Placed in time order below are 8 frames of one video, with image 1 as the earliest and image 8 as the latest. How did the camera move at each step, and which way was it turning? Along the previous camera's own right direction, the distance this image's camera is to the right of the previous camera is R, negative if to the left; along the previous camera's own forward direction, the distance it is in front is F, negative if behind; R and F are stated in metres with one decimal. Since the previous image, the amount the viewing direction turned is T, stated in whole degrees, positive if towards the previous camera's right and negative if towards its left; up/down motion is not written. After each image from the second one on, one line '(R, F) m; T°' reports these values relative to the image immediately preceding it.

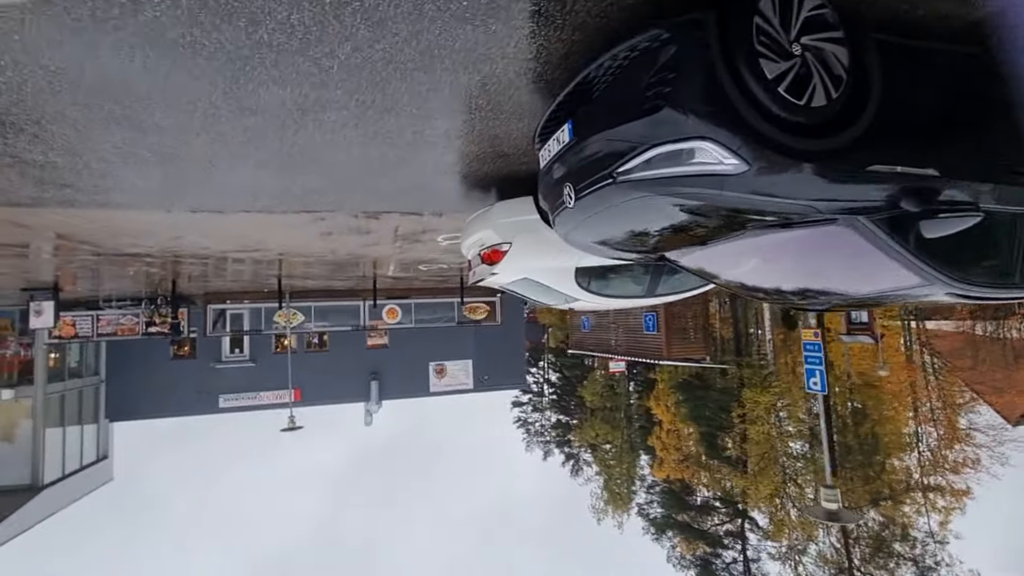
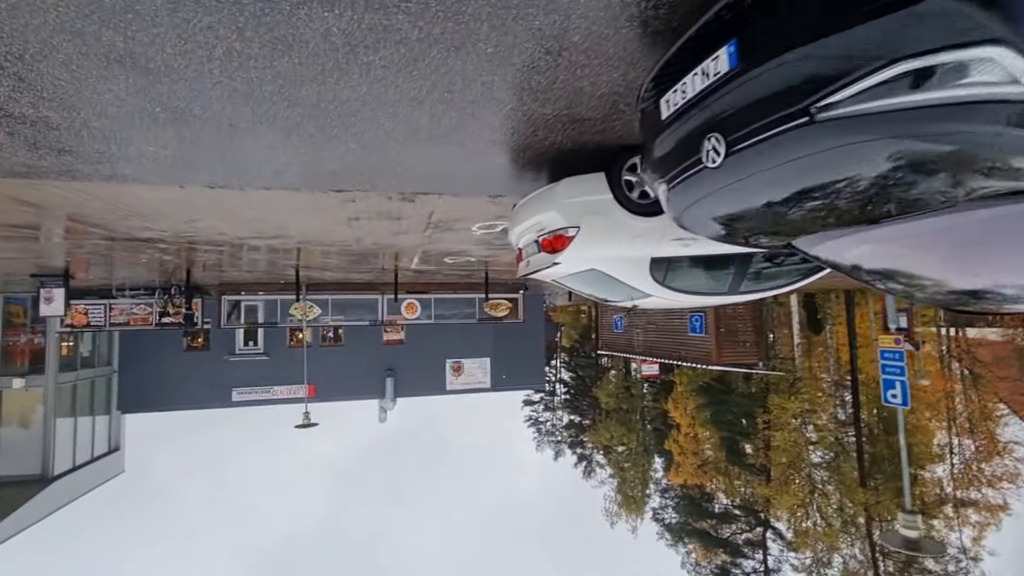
(-0.4, +0.6) m; -1°
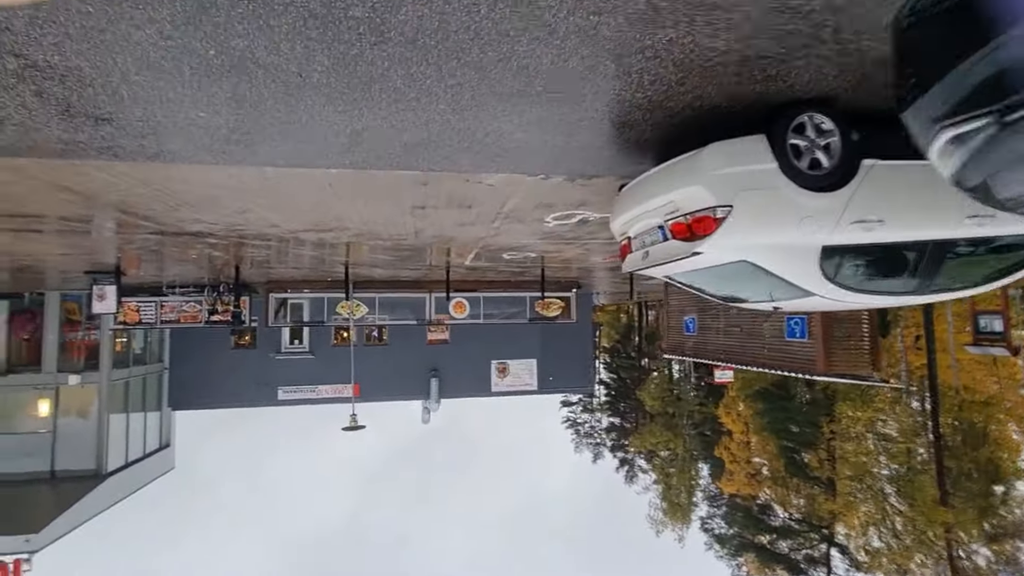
(-0.5, +0.7) m; -4°
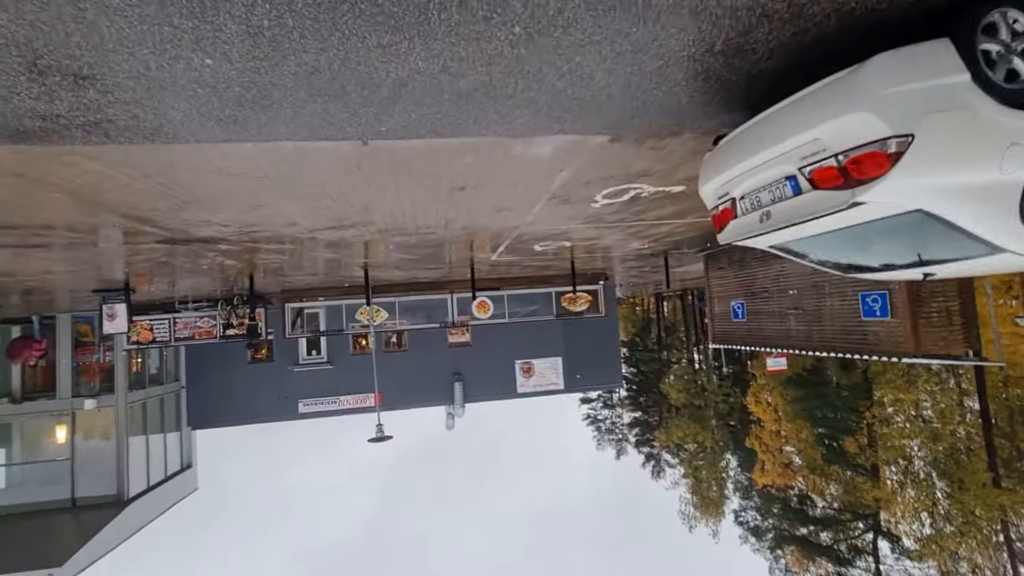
(-0.4, +0.6) m; -1°
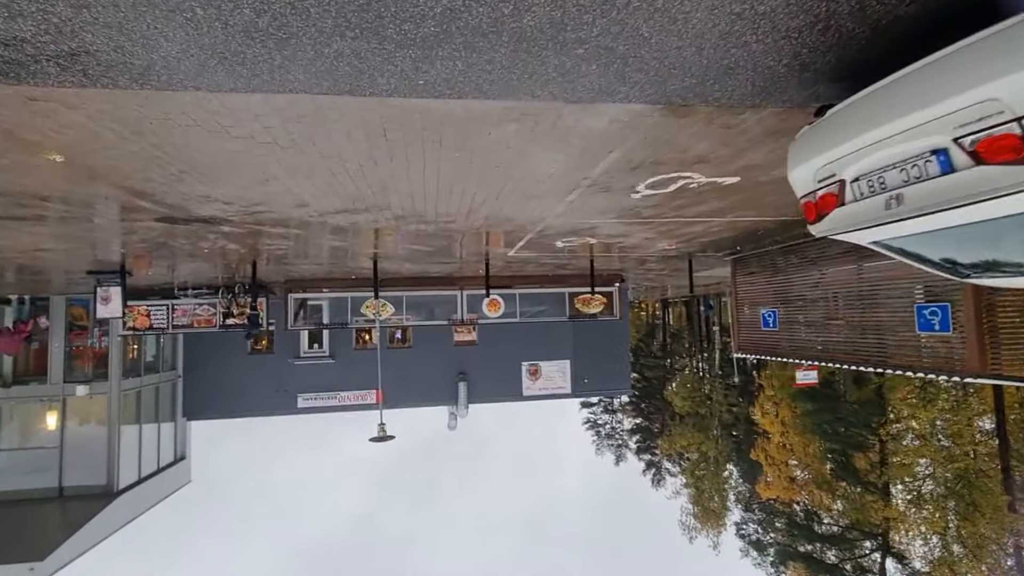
(-0.3, +0.5) m; 0°
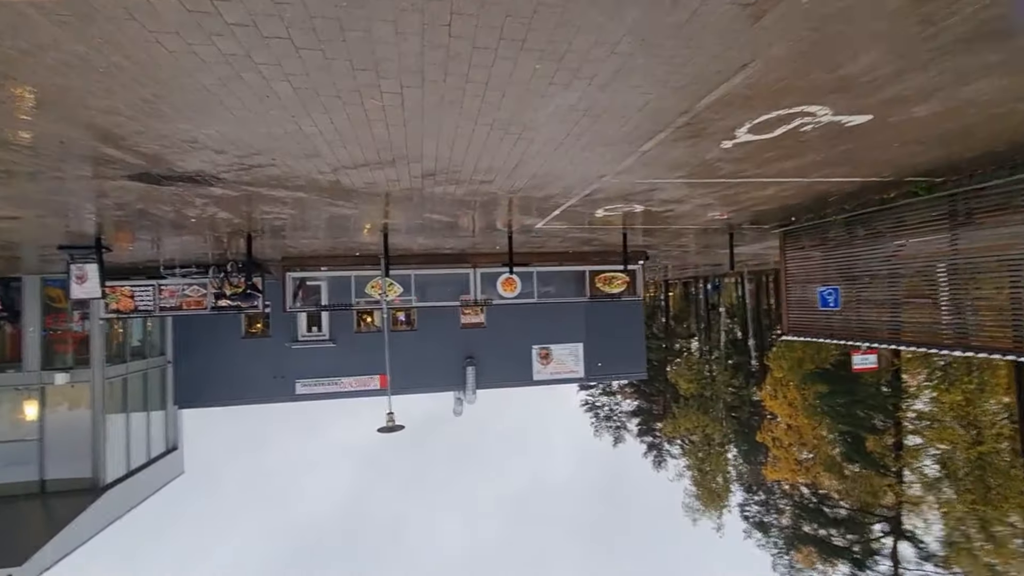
(-0.5, +0.9) m; +1°
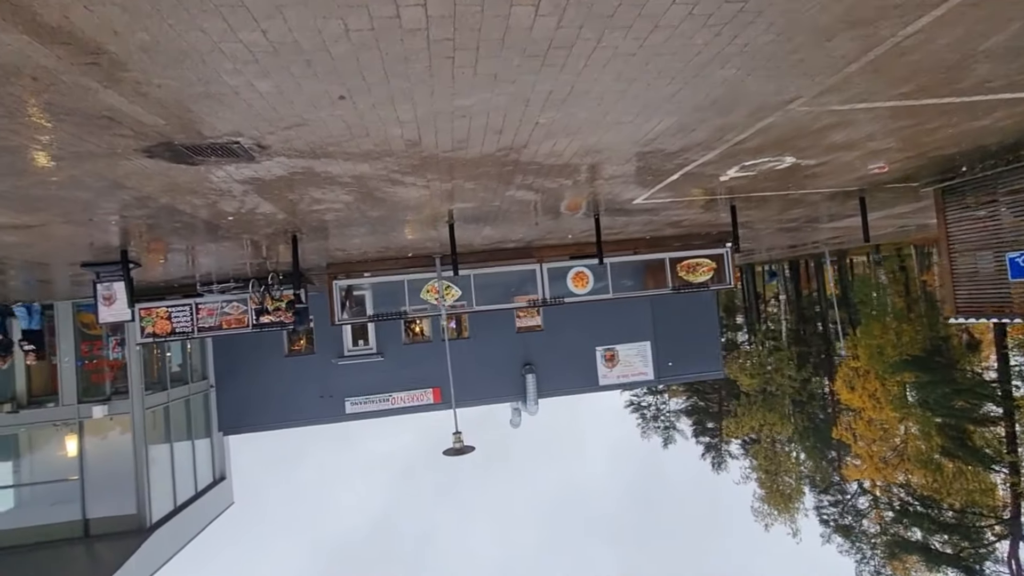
(-0.9, +1.3) m; -3°
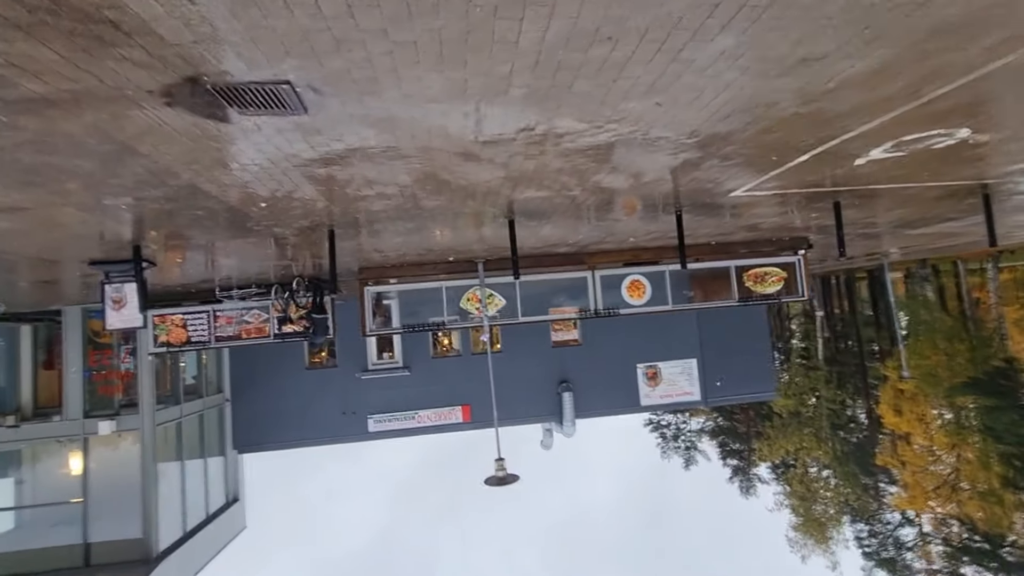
(-0.7, +1.0) m; -1°
